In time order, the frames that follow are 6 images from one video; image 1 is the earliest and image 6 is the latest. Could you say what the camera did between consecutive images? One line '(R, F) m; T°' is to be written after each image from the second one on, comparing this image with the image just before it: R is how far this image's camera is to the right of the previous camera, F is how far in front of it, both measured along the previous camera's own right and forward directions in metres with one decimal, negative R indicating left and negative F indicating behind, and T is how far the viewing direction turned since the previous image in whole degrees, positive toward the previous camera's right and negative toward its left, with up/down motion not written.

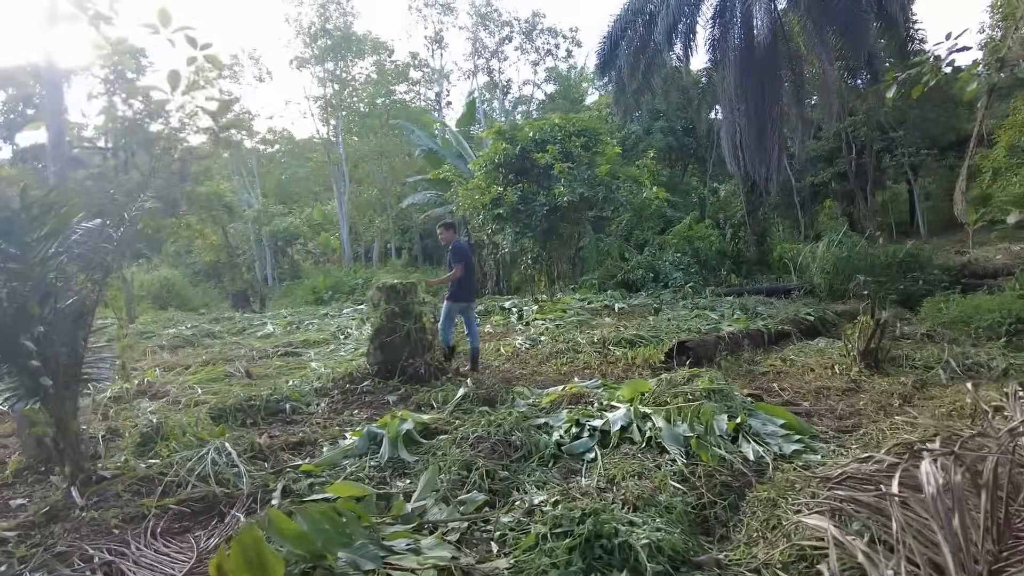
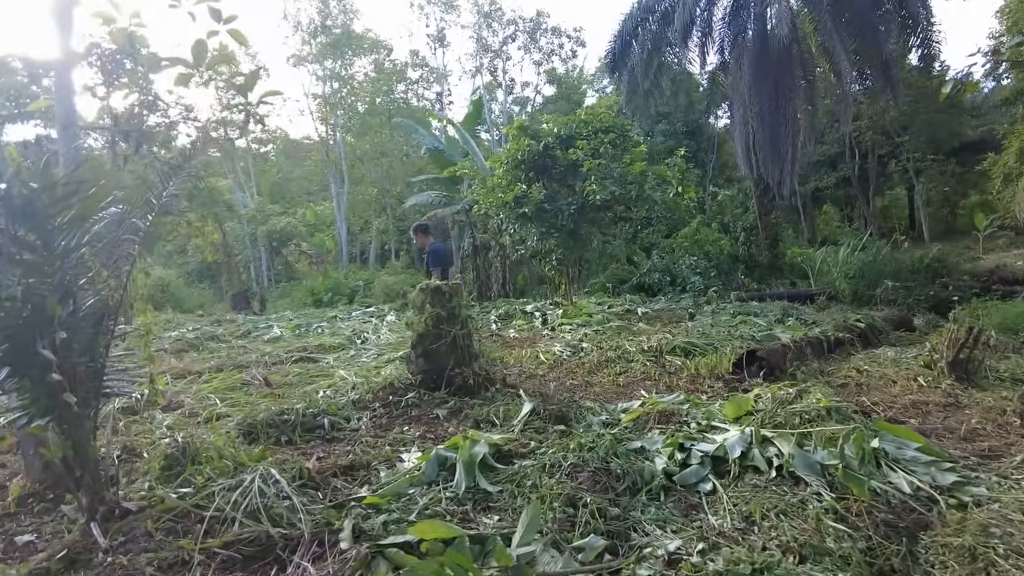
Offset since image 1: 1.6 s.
(-0.5, +0.5) m; +1°
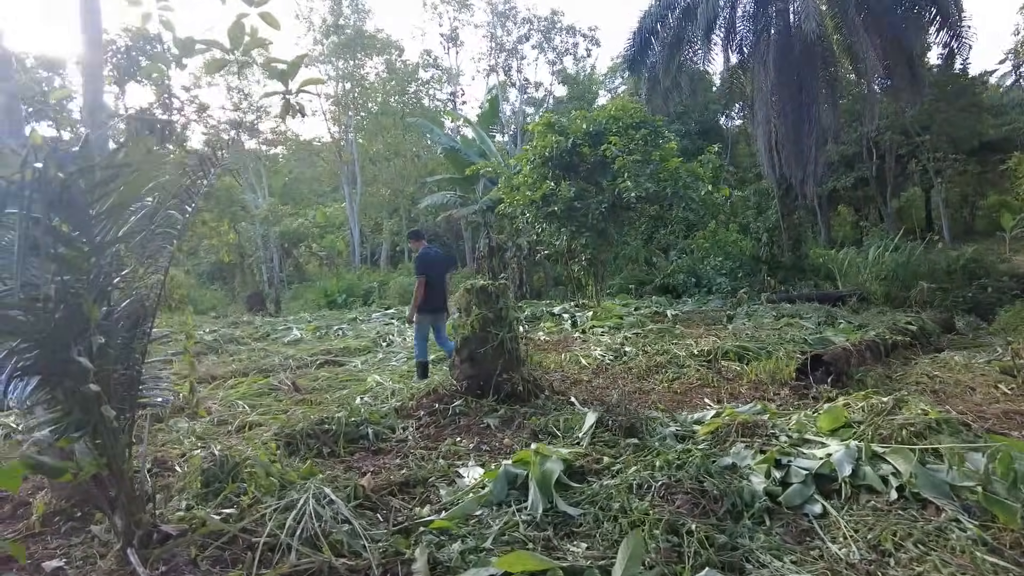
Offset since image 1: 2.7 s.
(-0.3, +0.3) m; -1°
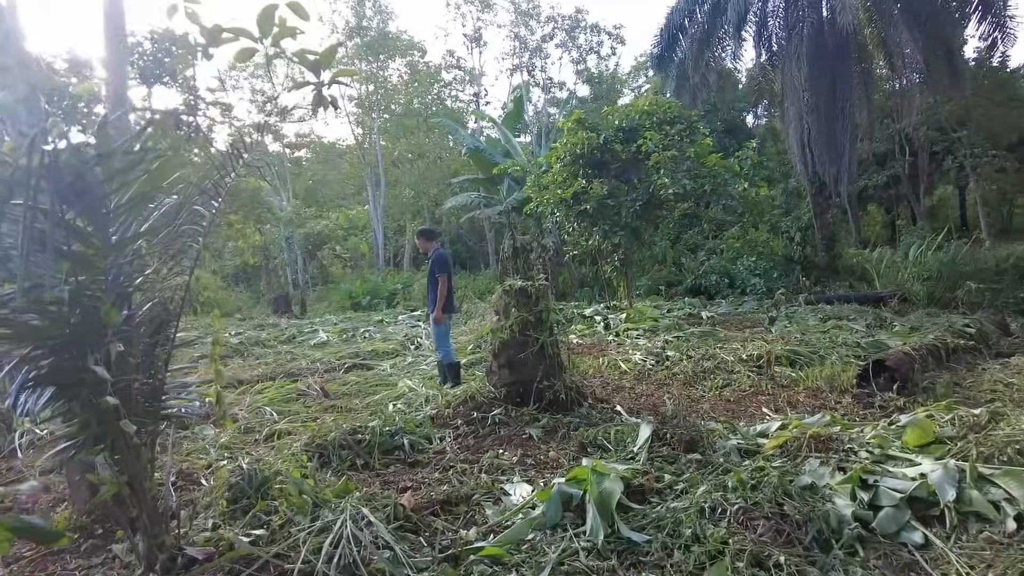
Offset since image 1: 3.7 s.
(-0.1, +0.2) m; -2°
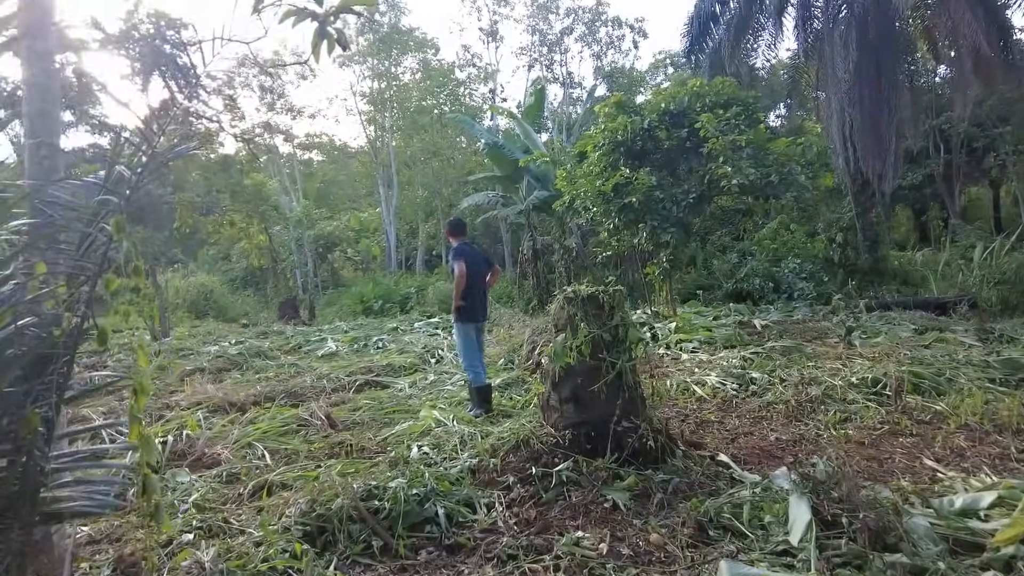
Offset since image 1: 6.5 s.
(-0.3, +1.0) m; -1°
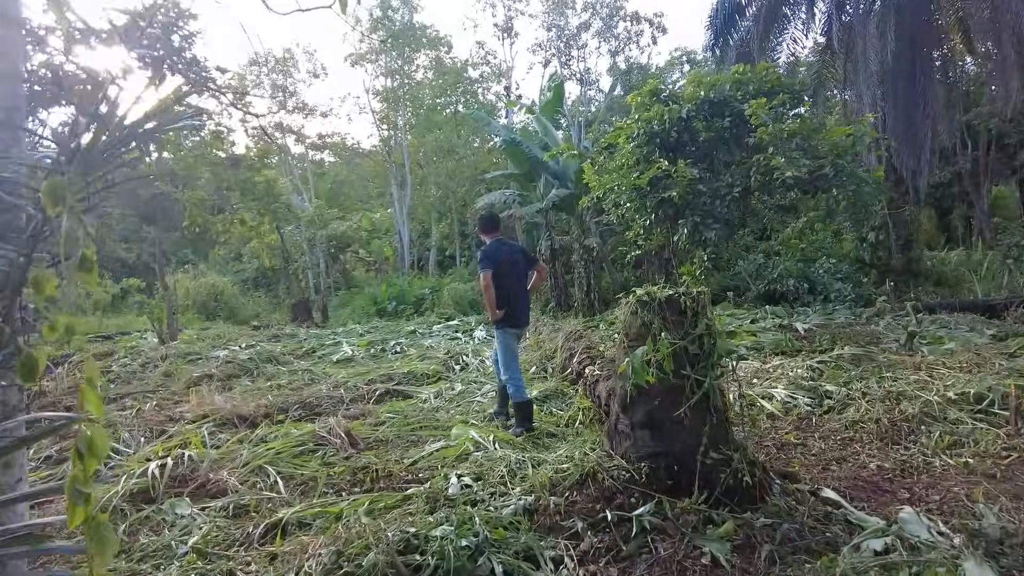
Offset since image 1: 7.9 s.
(-0.2, +0.5) m; -1°
